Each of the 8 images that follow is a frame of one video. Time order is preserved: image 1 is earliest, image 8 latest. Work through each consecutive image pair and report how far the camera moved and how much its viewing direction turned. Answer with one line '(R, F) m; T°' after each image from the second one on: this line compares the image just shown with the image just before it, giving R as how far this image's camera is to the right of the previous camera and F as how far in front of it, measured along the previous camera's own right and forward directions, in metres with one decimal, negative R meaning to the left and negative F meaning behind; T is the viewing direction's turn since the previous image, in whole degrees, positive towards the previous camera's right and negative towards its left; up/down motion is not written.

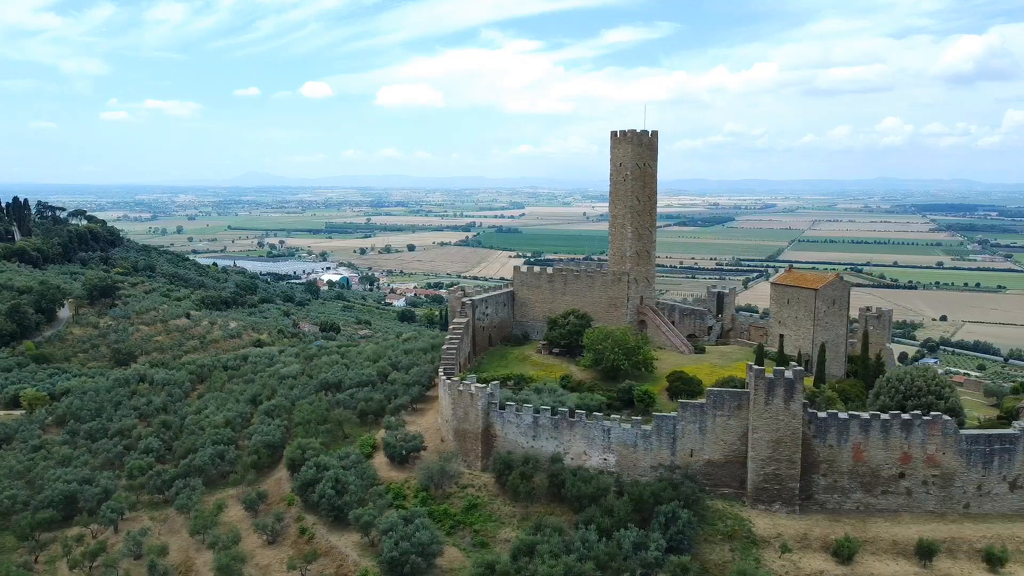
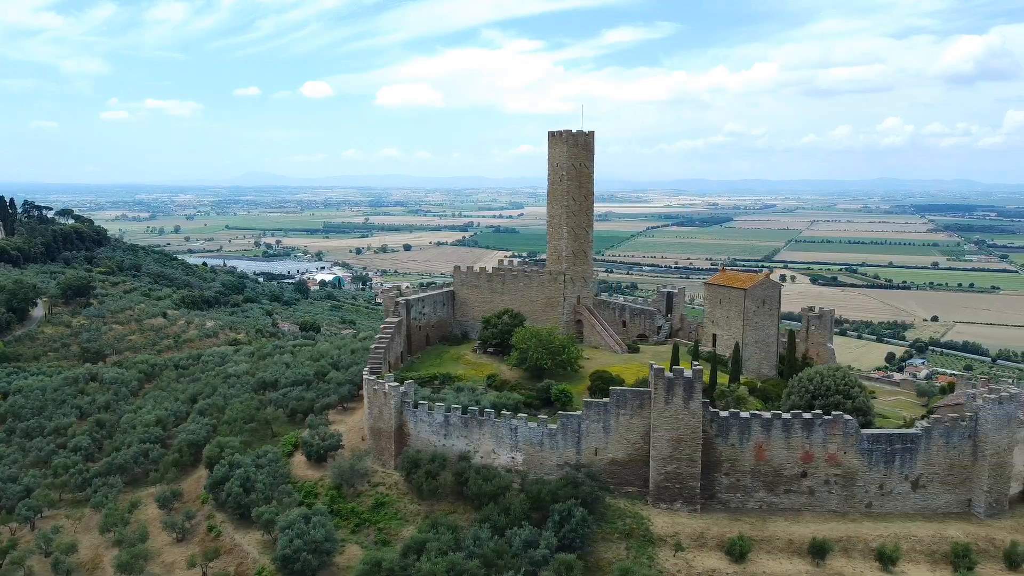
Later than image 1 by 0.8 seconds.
(+2.7, -0.1) m; 0°
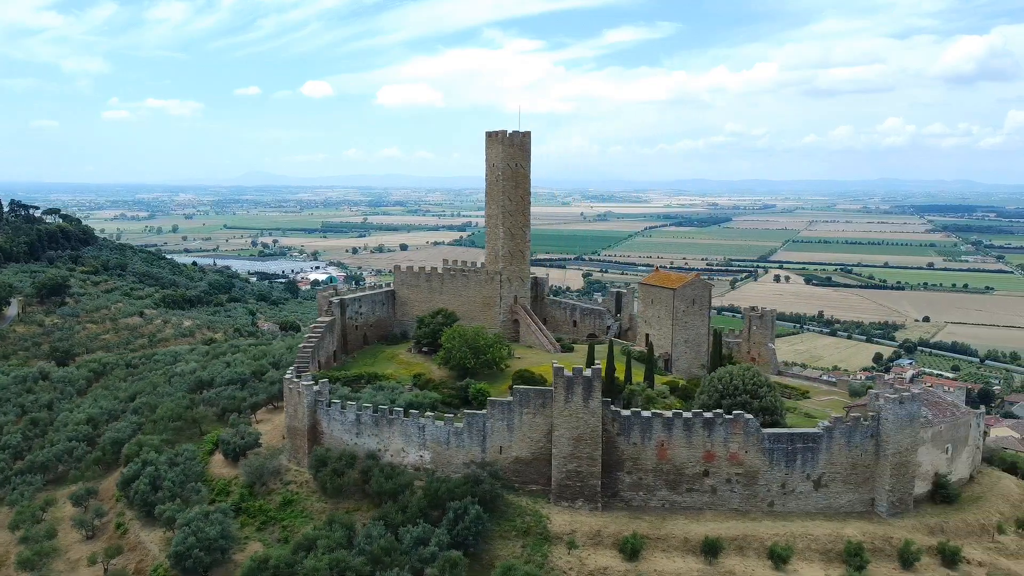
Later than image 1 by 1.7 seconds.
(+2.7, -0.1) m; 0°
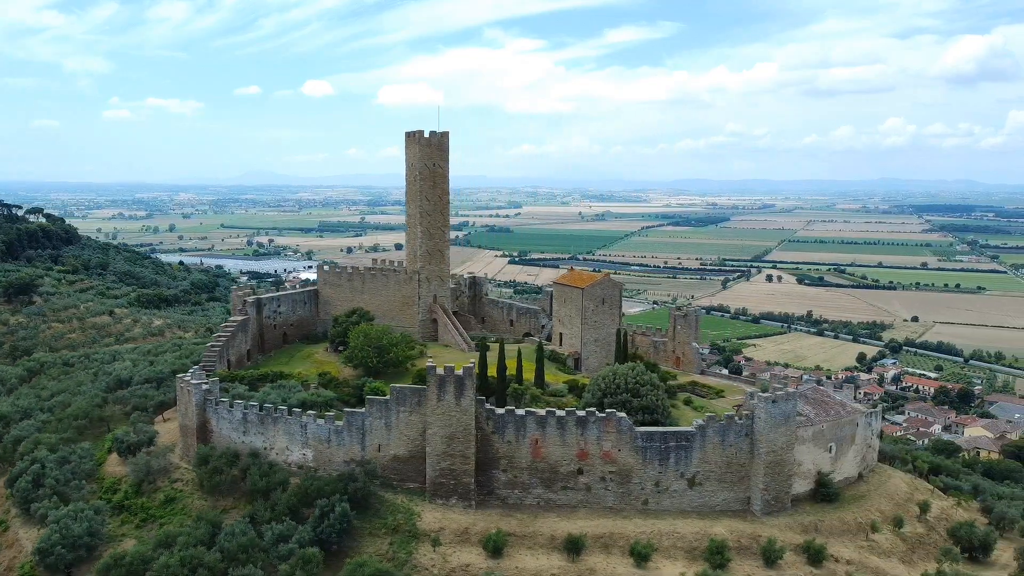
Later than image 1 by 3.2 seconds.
(+3.6, -0.2) m; 0°
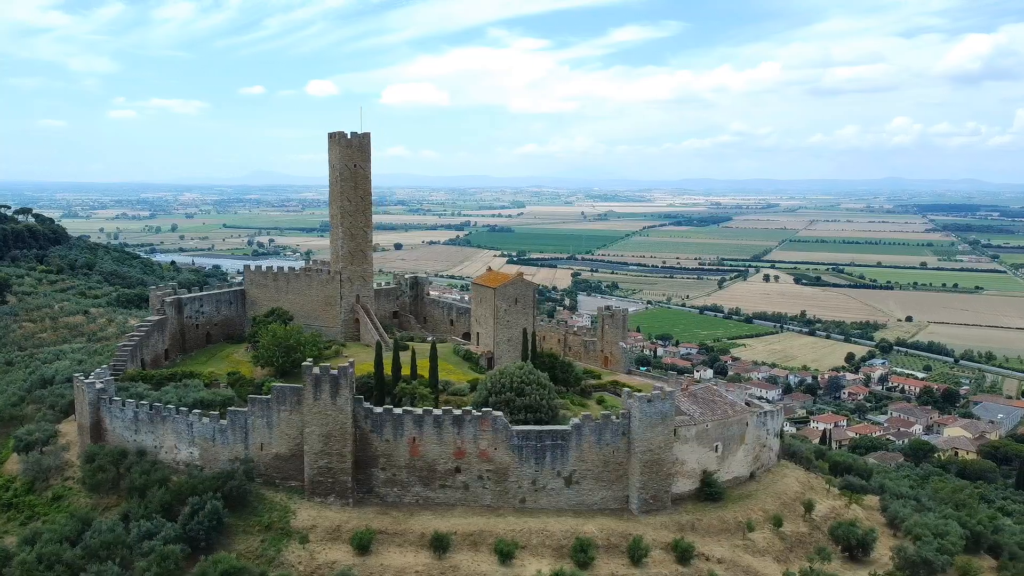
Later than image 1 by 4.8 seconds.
(+3.7, -0.2) m; 0°
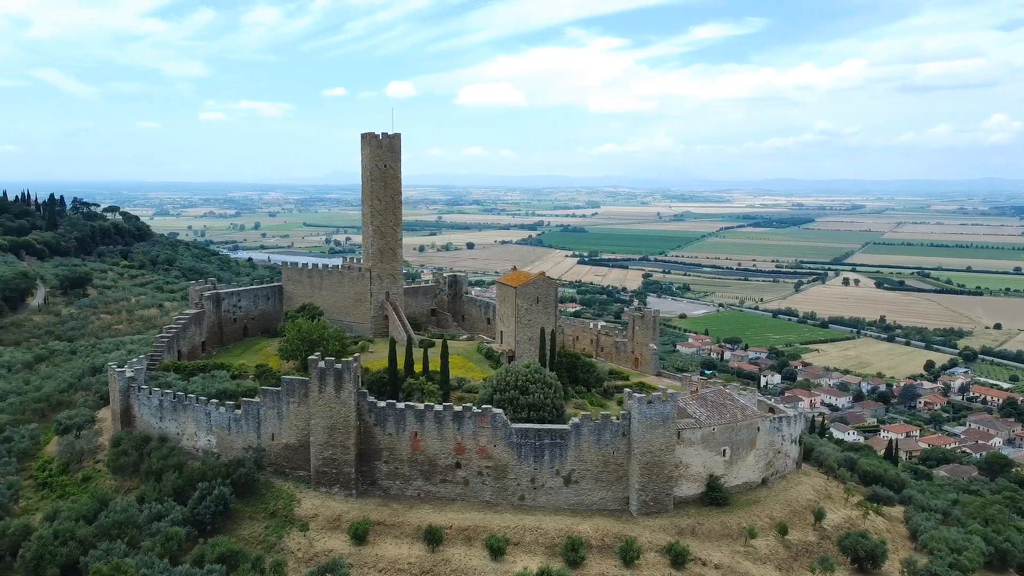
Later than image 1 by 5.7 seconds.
(+2.1, -0.1) m; -5°
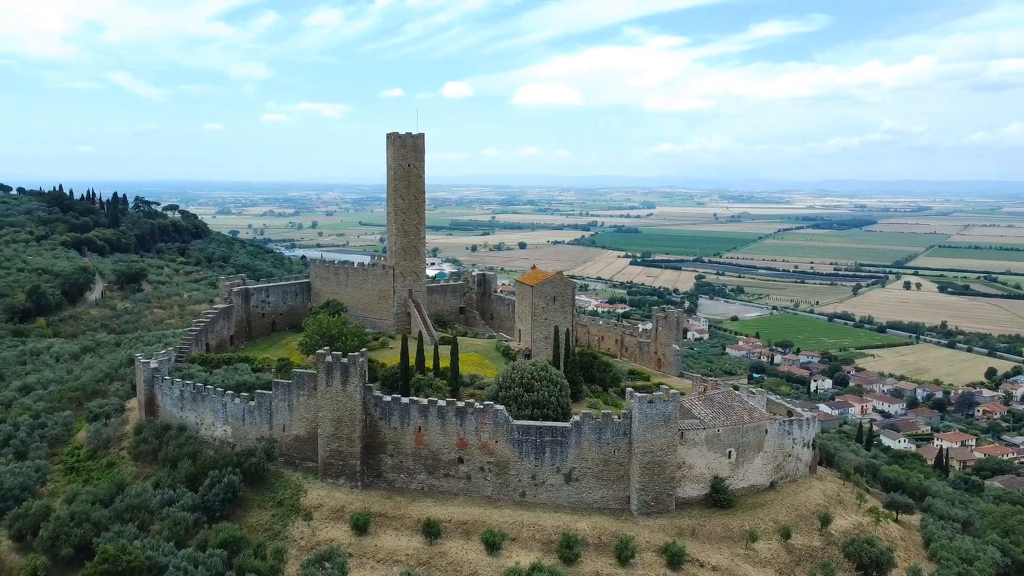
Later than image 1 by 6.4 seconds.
(+1.5, -0.2) m; -4°
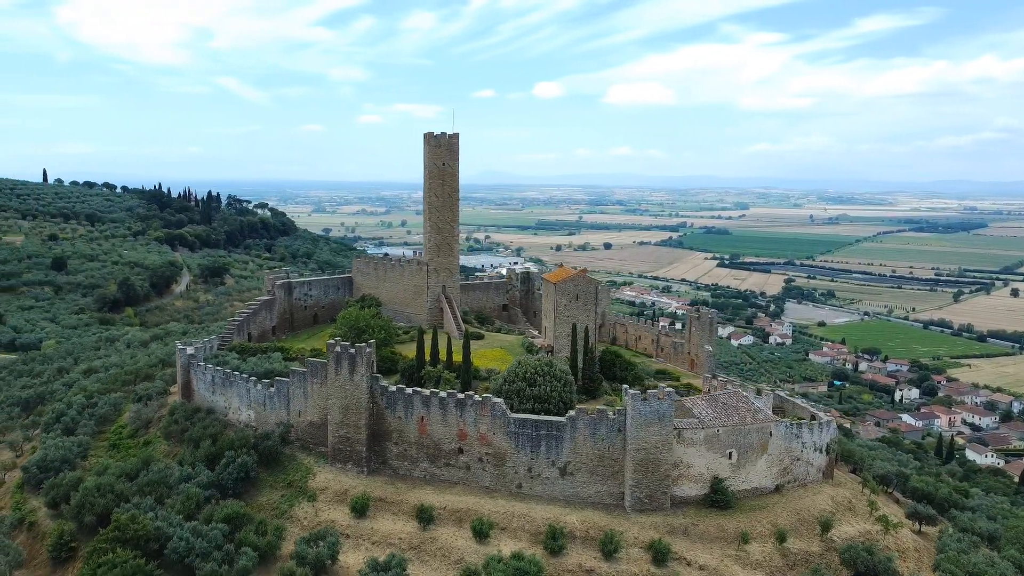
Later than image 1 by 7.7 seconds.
(+2.6, -0.4) m; -6°
